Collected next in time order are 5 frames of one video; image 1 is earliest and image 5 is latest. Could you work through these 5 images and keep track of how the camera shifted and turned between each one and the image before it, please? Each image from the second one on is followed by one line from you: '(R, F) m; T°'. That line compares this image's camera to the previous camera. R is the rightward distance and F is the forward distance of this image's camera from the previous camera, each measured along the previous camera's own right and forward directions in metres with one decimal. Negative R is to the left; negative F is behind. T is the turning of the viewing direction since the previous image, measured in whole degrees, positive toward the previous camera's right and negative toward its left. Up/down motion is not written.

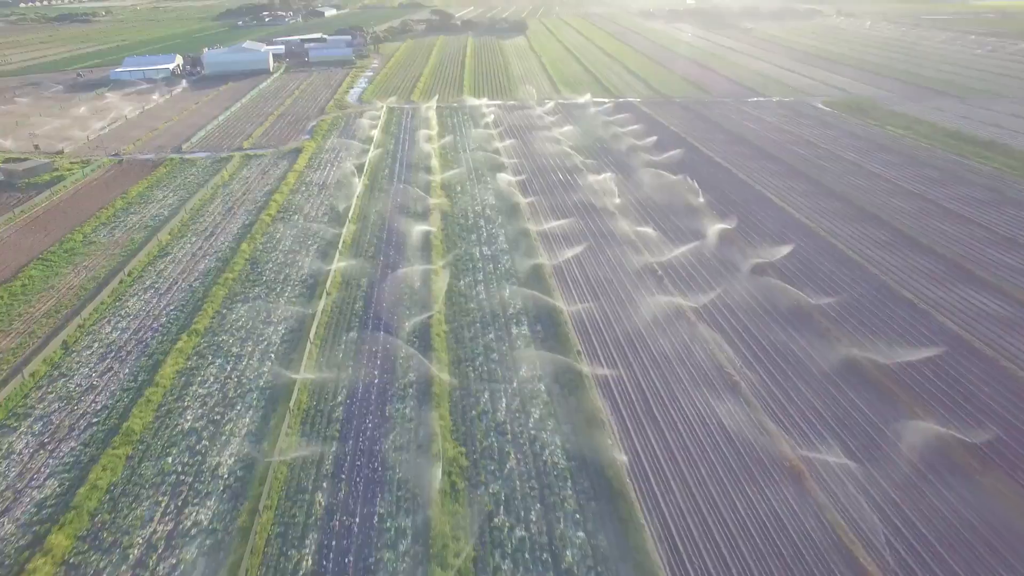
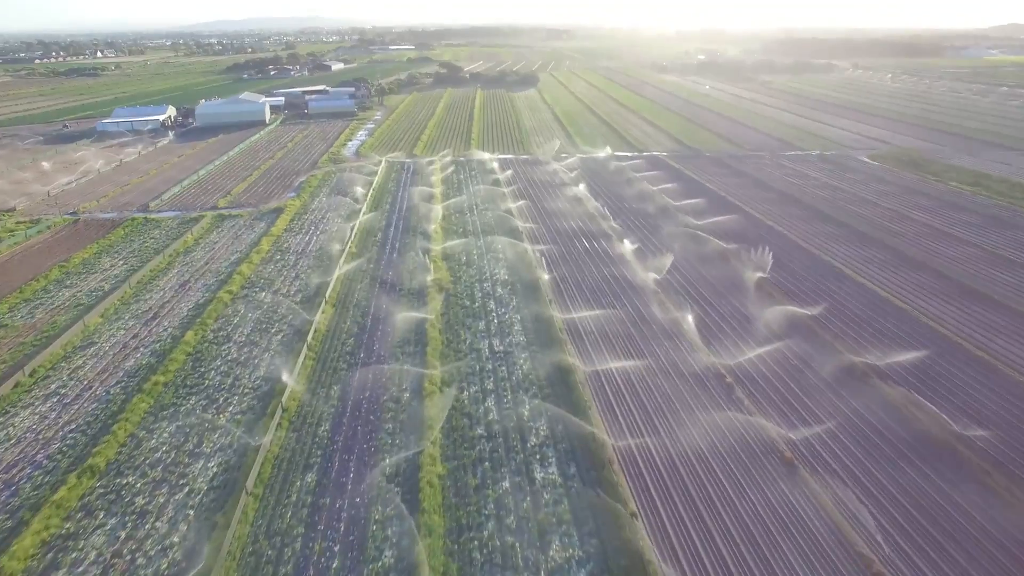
(-0.1, +2.3) m; -1°
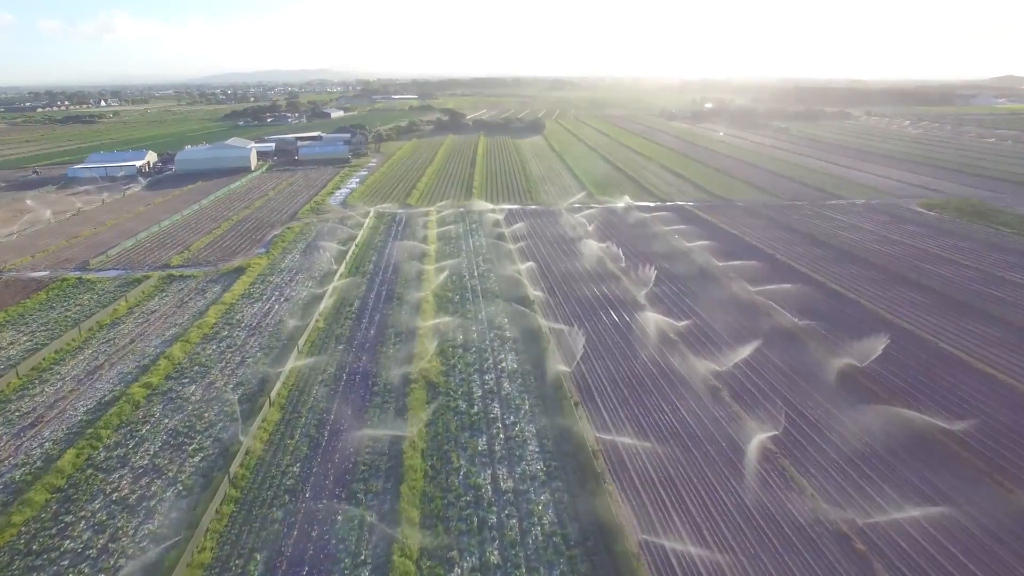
(-0.1, +2.3) m; 0°
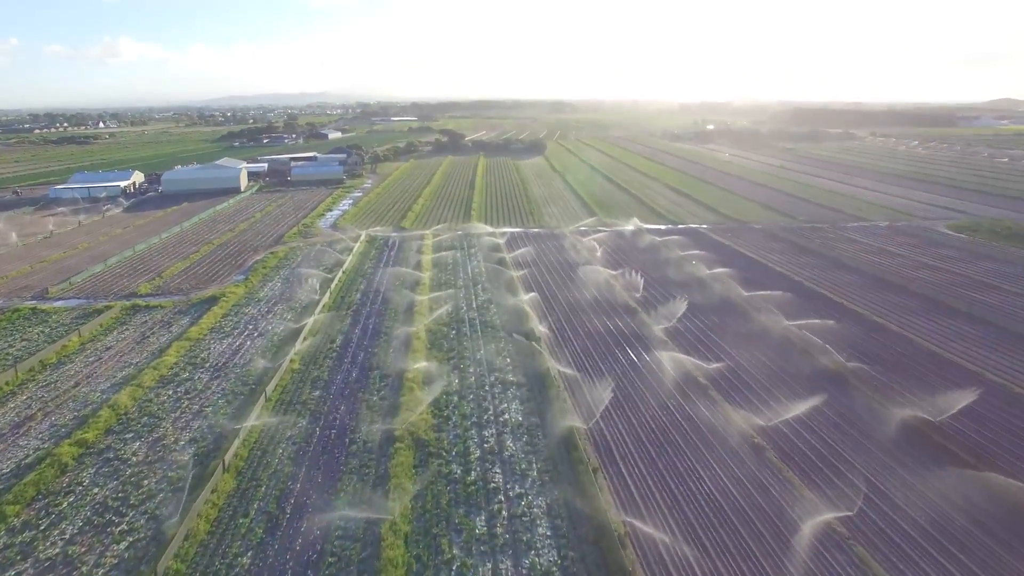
(0.0, +1.1) m; 0°
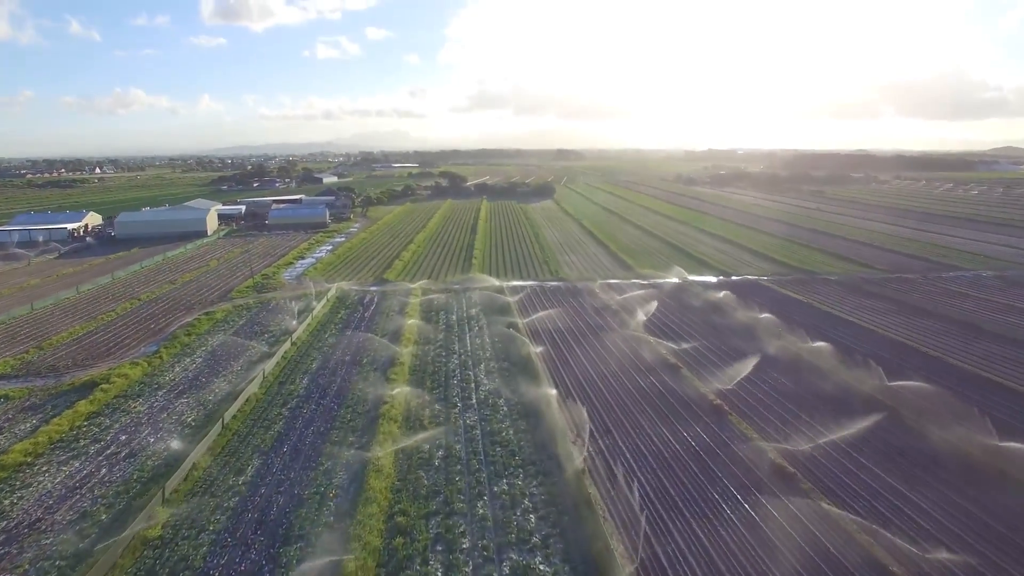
(-0.2, +3.3) m; 0°
